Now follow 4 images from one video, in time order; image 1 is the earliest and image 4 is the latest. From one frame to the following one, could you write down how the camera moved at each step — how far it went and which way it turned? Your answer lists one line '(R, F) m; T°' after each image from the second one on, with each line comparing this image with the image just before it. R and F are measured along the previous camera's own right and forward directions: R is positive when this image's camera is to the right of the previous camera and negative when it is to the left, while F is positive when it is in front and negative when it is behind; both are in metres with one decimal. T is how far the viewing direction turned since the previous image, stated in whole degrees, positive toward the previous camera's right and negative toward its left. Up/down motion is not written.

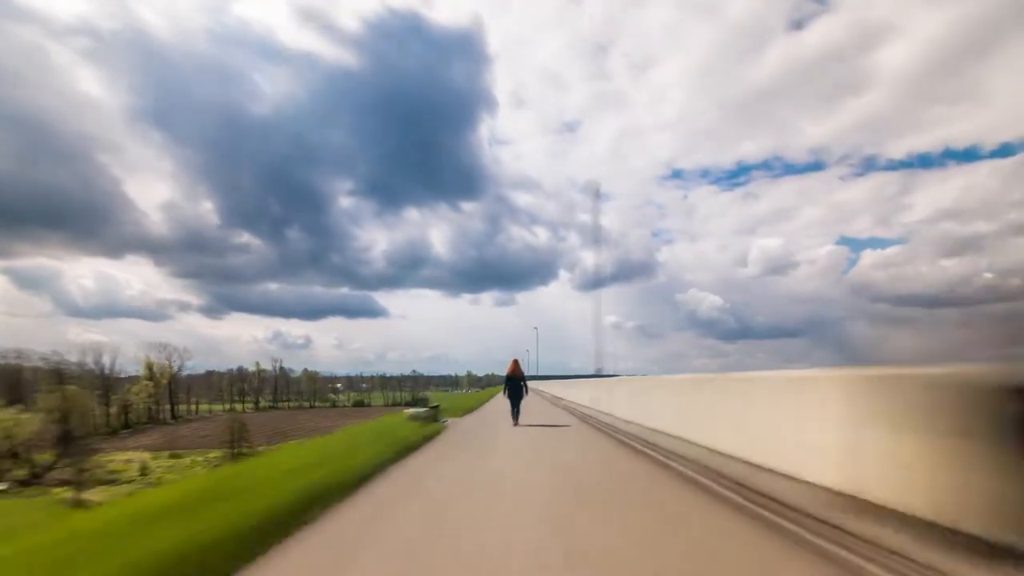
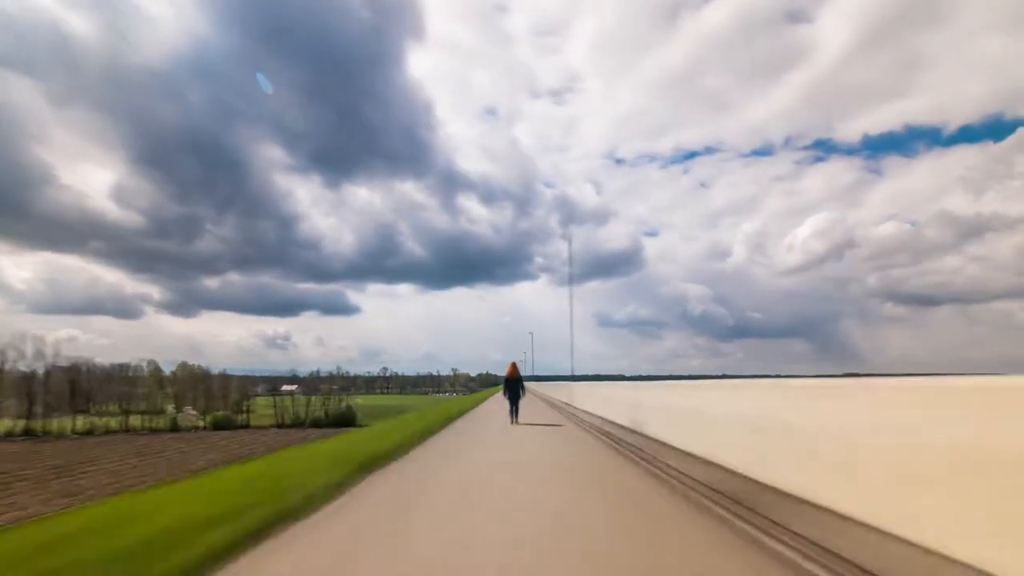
(-0.1, +2.5) m; +1°
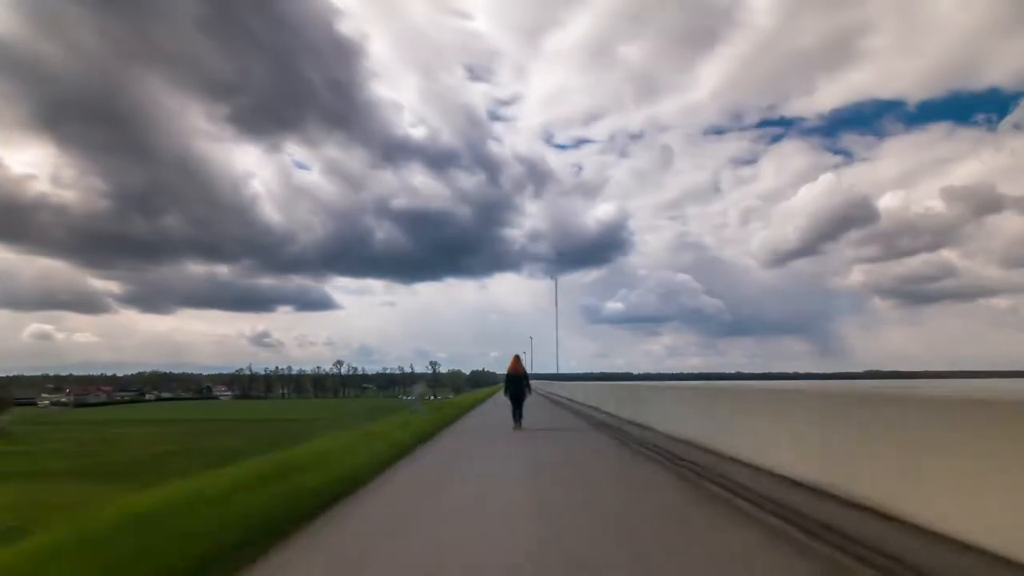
(-0.1, +2.2) m; +1°
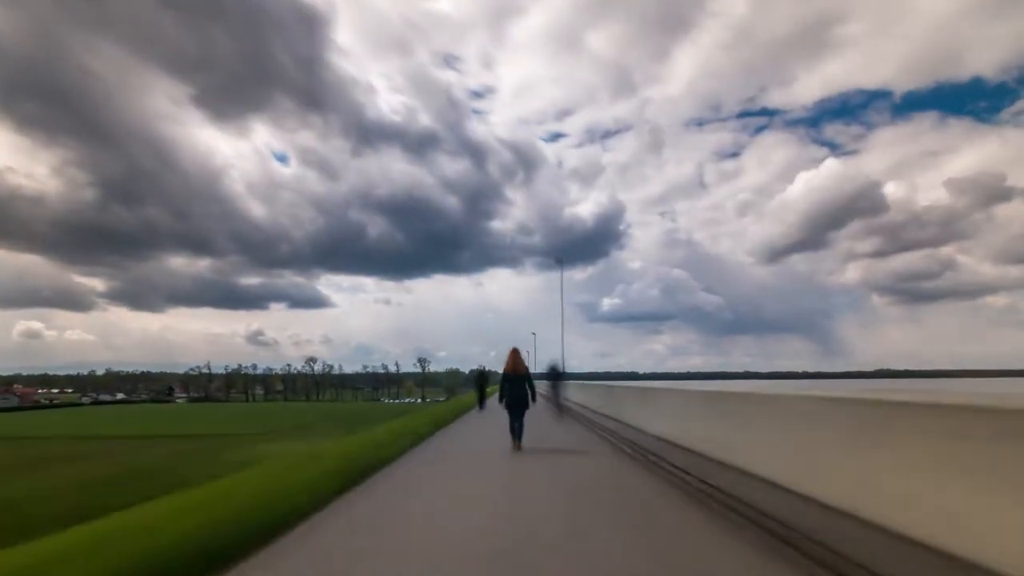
(0.0, +1.0) m; 0°
